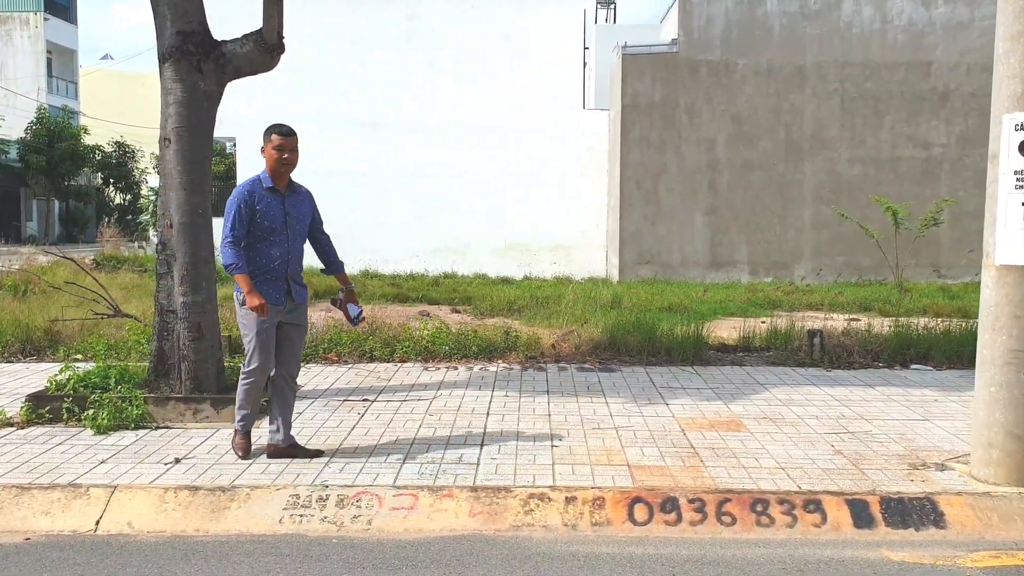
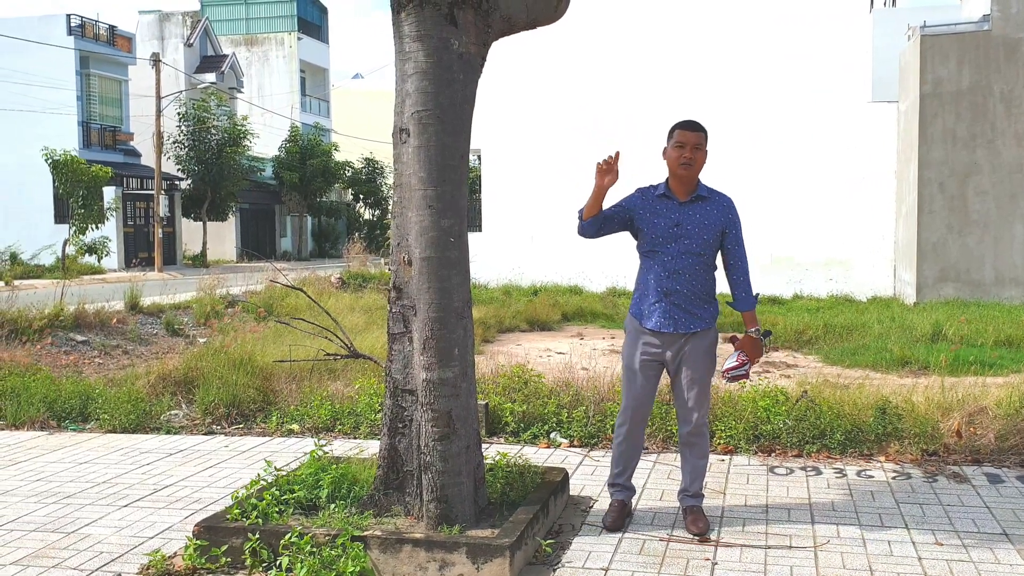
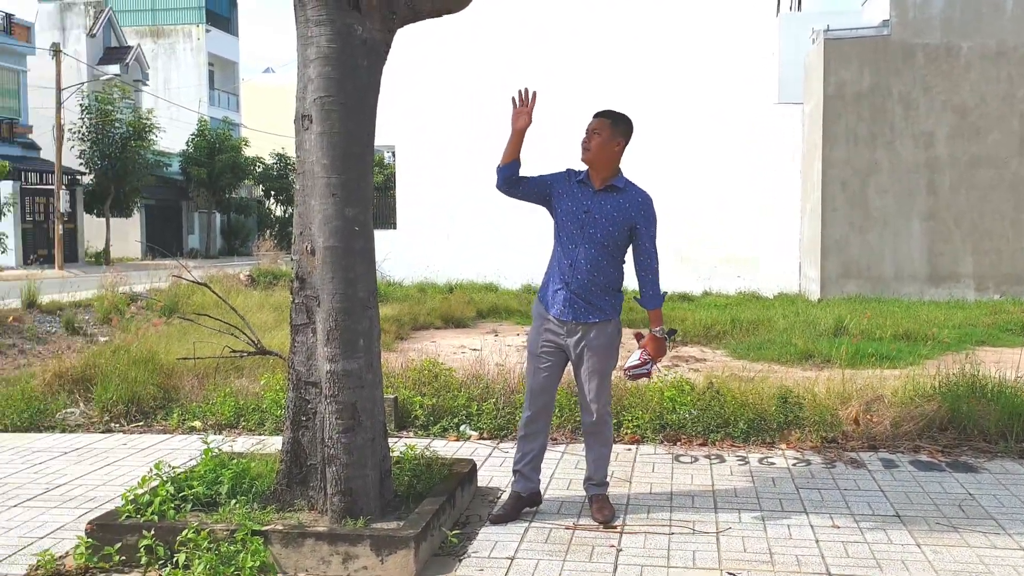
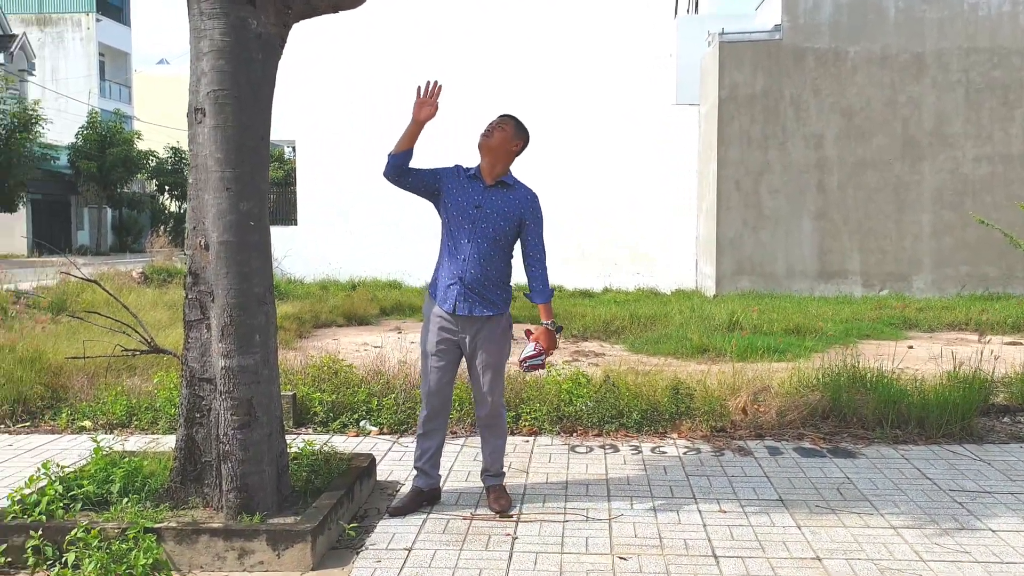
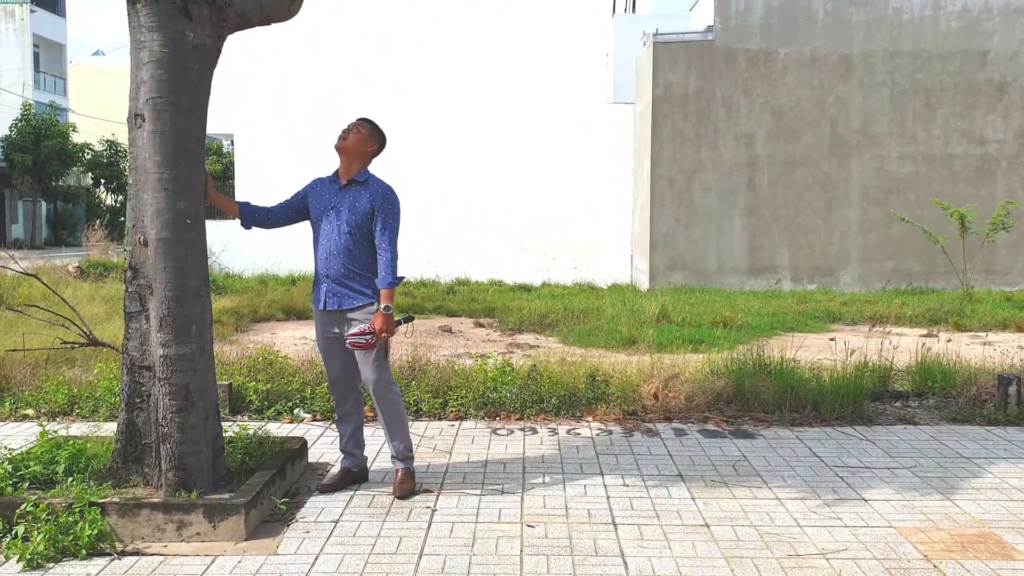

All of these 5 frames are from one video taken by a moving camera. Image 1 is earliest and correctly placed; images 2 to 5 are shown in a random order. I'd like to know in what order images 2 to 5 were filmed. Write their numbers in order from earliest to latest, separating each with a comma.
5, 4, 3, 2
